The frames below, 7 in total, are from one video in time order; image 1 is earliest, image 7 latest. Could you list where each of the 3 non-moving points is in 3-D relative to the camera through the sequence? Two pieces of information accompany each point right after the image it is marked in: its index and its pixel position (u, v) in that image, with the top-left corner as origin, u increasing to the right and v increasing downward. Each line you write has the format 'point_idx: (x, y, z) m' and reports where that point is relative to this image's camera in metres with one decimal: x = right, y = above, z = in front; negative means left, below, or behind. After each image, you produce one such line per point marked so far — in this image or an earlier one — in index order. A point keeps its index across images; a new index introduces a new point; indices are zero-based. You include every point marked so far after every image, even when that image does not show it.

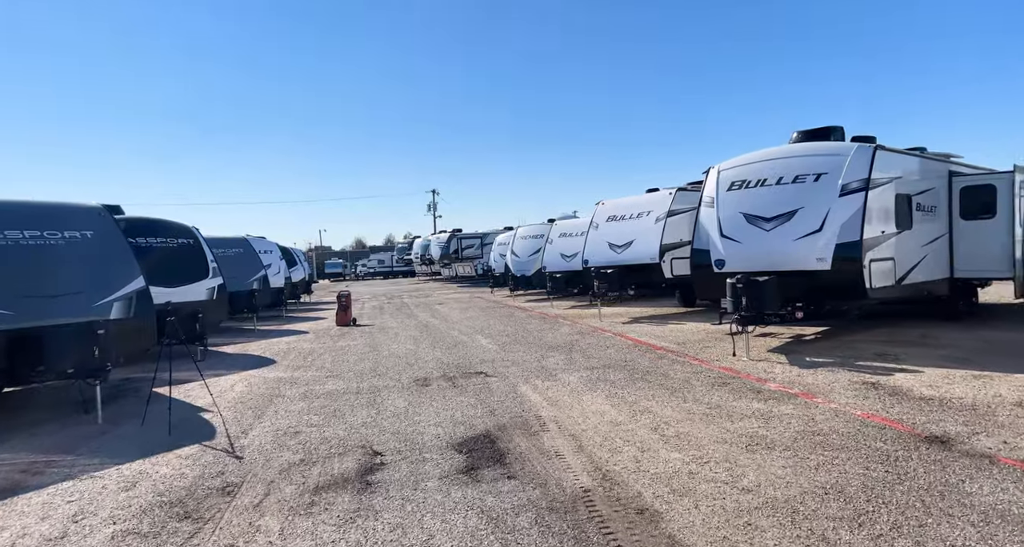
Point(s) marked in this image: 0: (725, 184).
0: (+3.1, +1.3, +9.6) m
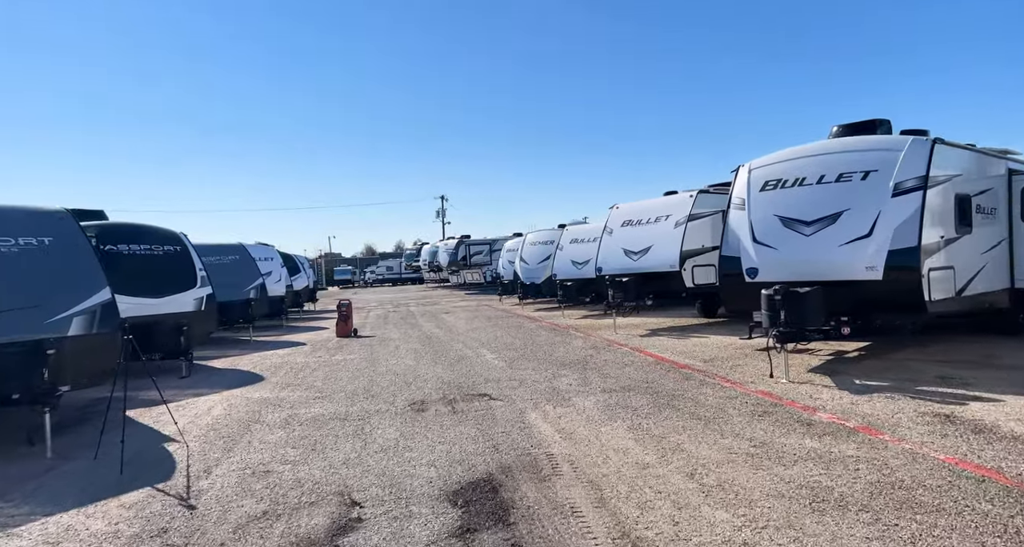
0: (+3.2, +1.2, +8.7) m
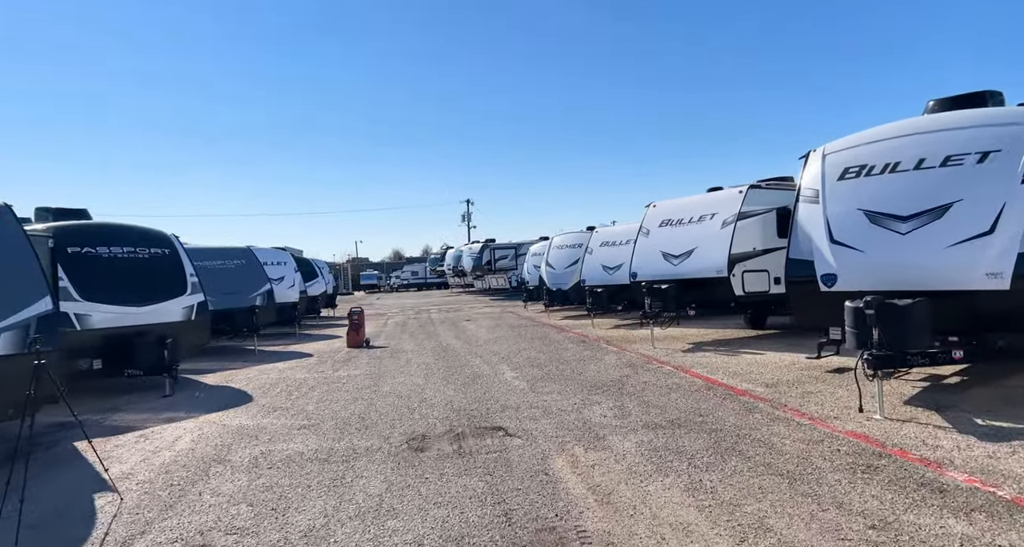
0: (+3.4, +1.1, +7.1) m
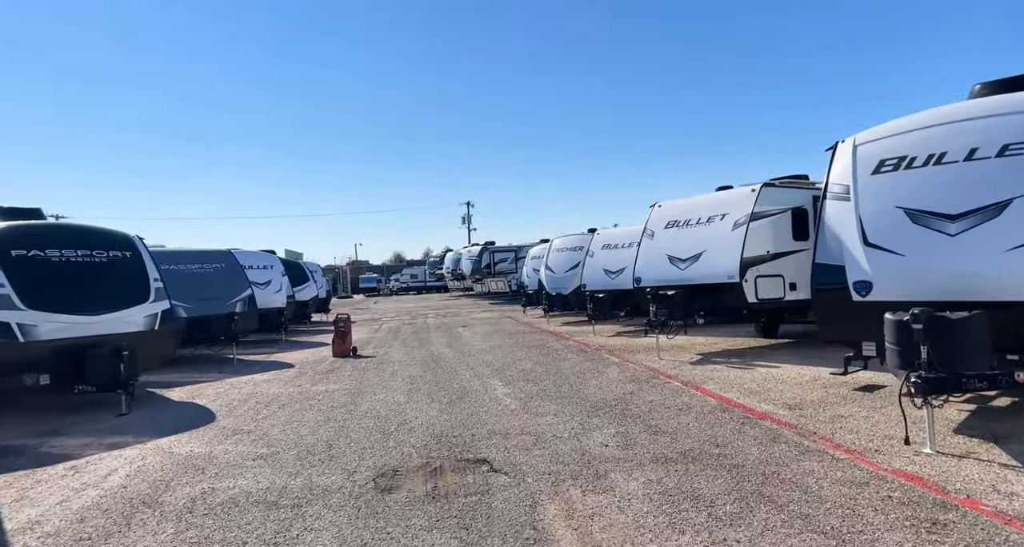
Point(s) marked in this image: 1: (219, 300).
0: (+3.3, +1.0, +6.2) m
1: (-6.4, -0.6, +14.5) m
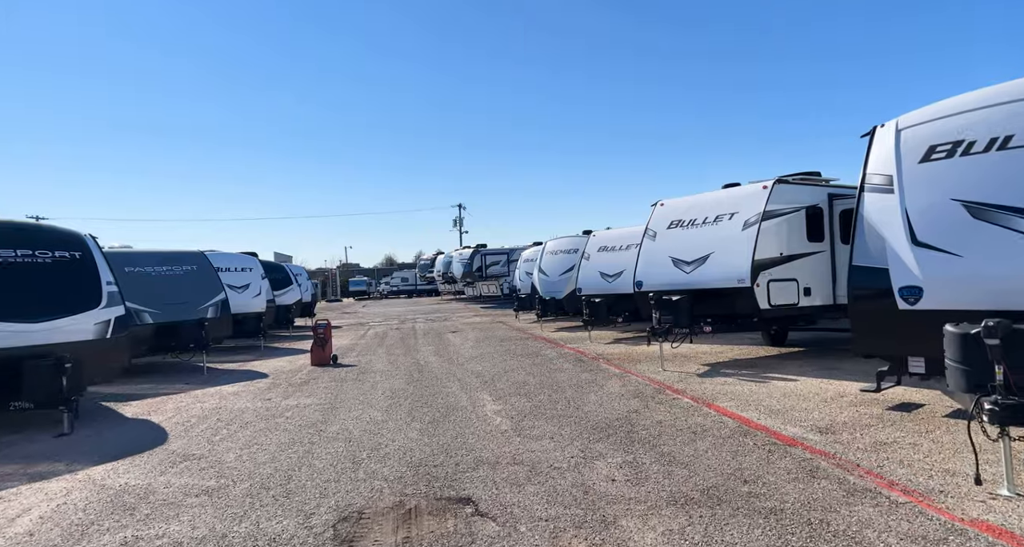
0: (+3.3, +1.0, +5.4) m
1: (-6.6, -0.6, +13.5) m
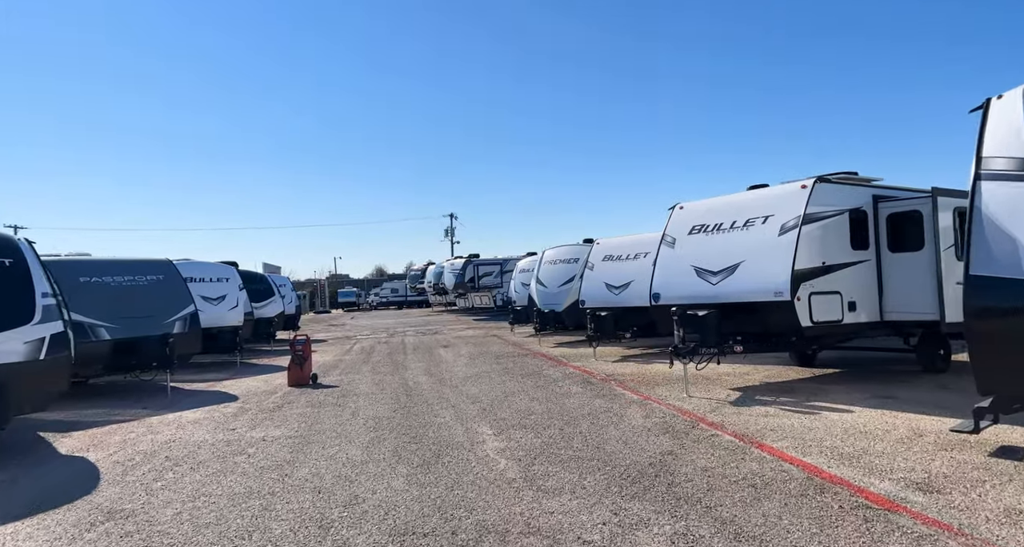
0: (+3.4, +0.9, +4.2) m
1: (-6.6, -0.8, +12.2) m
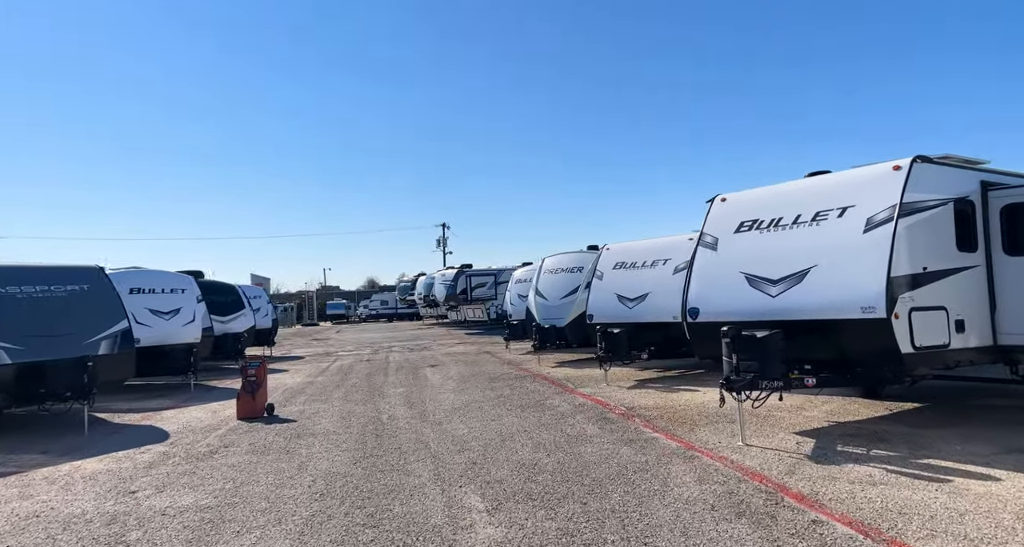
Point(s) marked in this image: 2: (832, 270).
0: (+3.4, +0.9, +2.1) m
1: (-6.6, -0.9, +9.9) m
2: (+3.2, 0.0, +6.7) m
